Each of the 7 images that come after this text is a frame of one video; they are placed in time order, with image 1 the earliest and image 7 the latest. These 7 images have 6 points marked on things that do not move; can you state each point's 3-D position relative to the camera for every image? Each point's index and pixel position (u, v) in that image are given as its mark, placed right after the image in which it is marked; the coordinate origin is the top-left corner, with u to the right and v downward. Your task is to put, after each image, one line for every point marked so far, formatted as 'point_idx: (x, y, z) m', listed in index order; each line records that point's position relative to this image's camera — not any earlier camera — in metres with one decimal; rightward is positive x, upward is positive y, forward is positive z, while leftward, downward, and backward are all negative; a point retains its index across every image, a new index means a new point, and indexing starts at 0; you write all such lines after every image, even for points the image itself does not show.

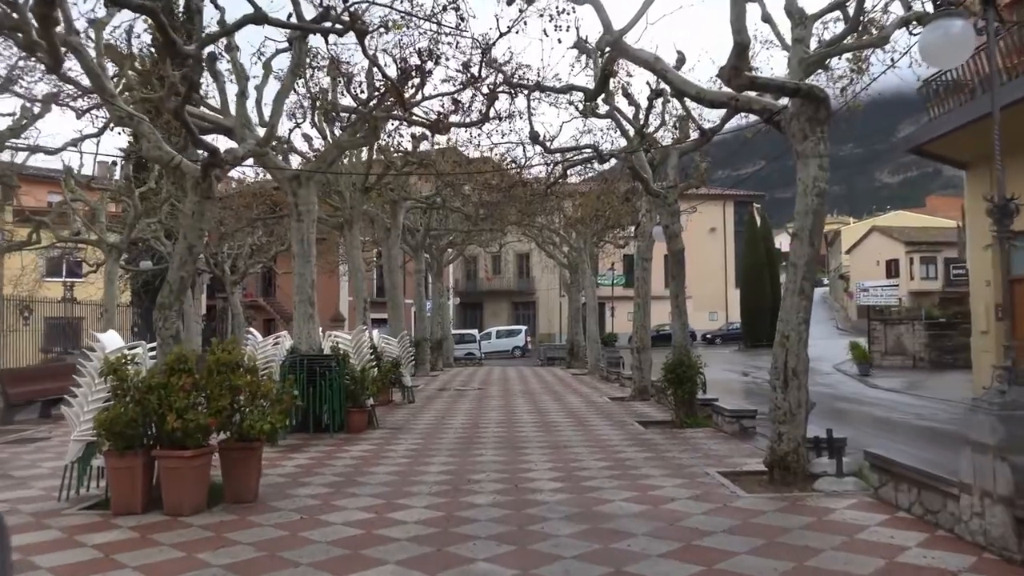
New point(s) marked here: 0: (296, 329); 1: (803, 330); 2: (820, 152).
0: (-3.3, -0.6, +13.5) m
1: (+2.7, -0.4, +8.3) m
2: (+2.9, +1.3, +8.3) m
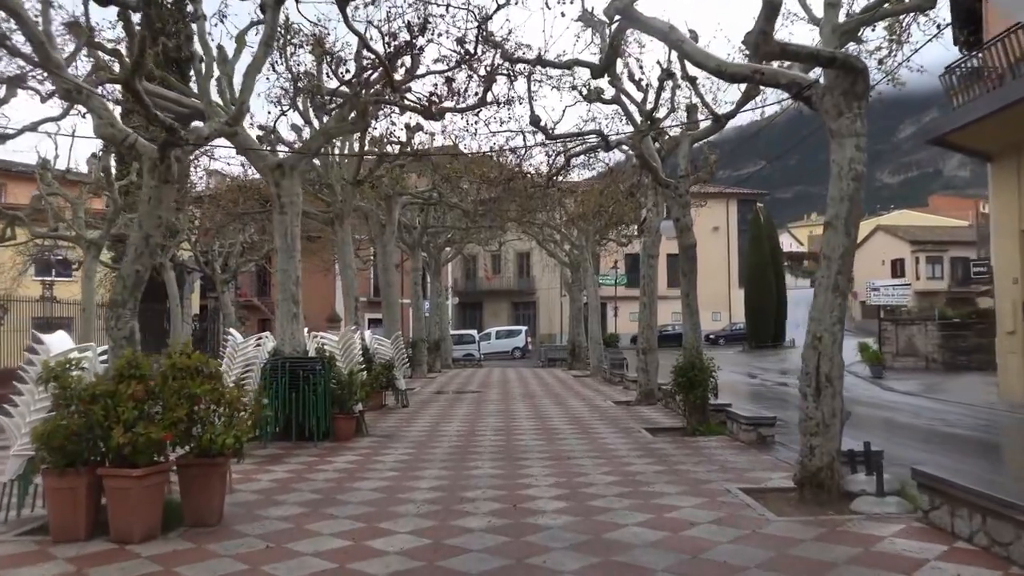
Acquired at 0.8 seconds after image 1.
0: (-3.3, -0.6, +12.6) m
1: (+2.7, -0.4, +7.3) m
2: (+2.9, +1.3, +7.4) m
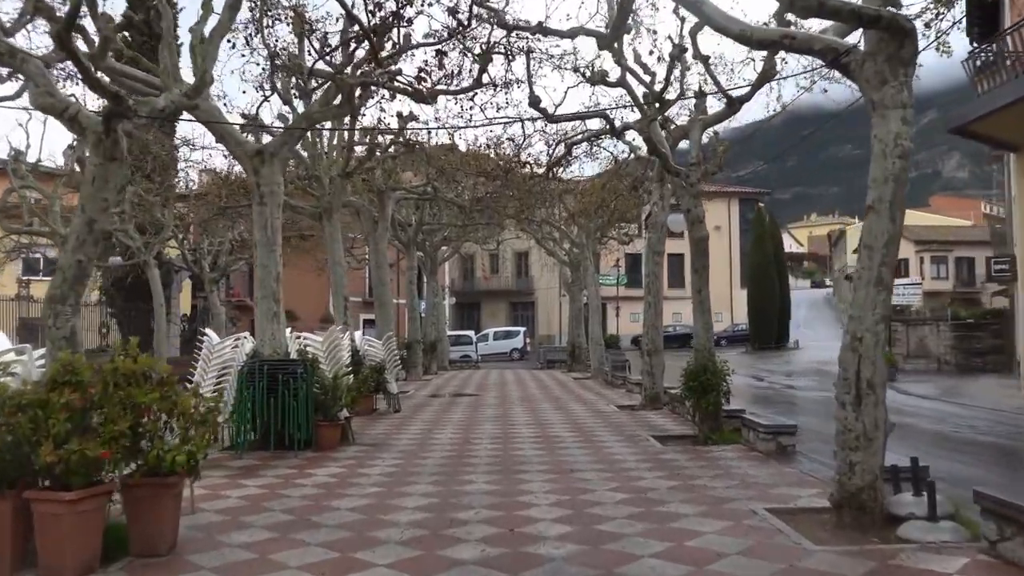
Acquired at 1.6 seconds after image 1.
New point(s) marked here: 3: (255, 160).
0: (-3.4, -0.6, +11.7) m
1: (+2.7, -0.3, +6.4) m
2: (+2.9, +1.4, +6.4) m
3: (-3.4, +1.7, +11.7) m
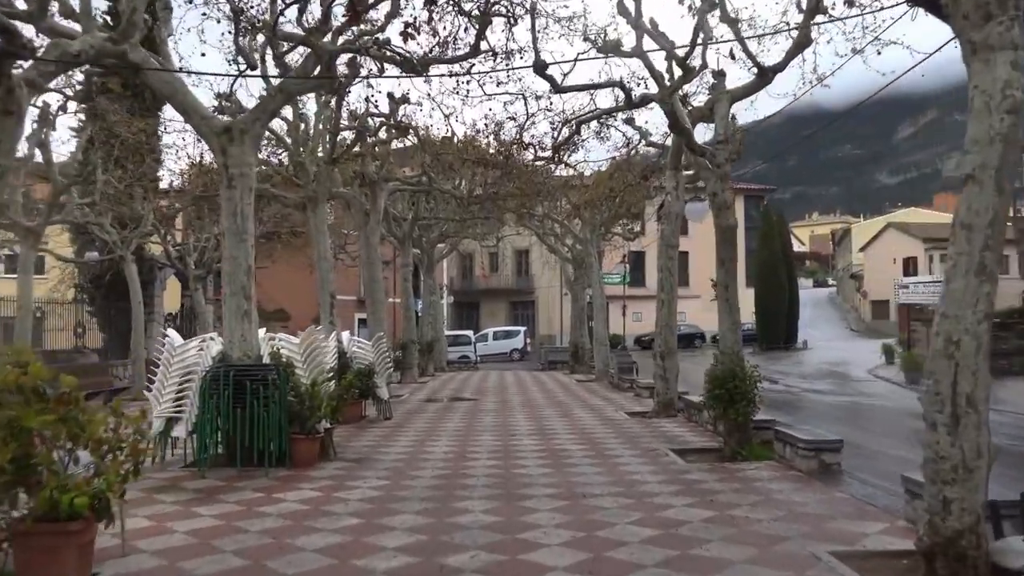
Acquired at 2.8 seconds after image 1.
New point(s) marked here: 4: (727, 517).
0: (-3.3, -0.5, +10.3) m
1: (+2.7, -0.3, +5.1) m
2: (+2.9, +1.4, +5.1) m
3: (-3.4, +1.8, +10.4) m
4: (+1.7, -1.8, +7.0) m
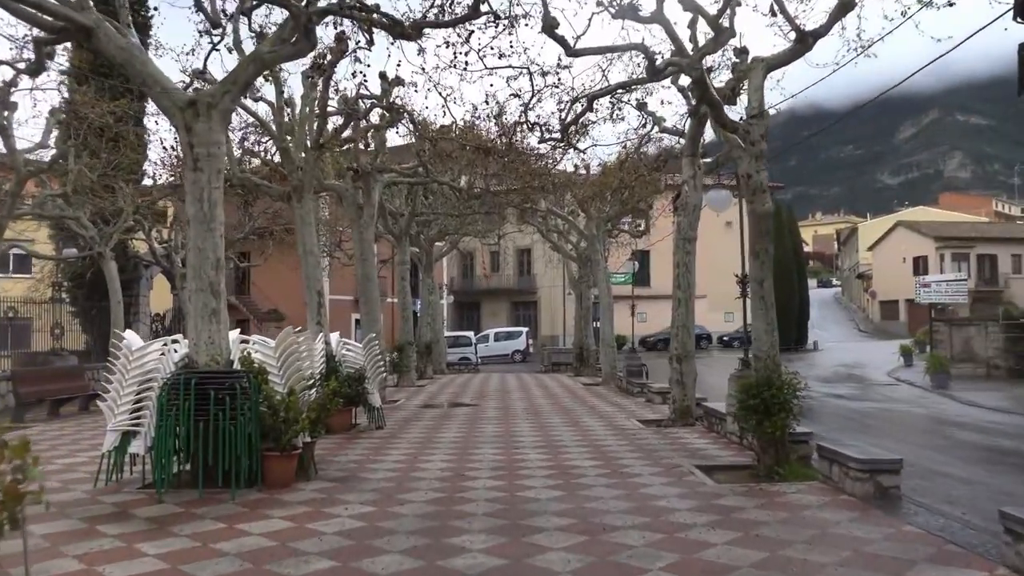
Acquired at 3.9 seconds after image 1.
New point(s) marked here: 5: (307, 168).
0: (-3.3, -0.4, +9.0) m
1: (+2.8, -0.2, +3.8) m
2: (+2.9, +1.5, +3.8) m
3: (-3.4, +1.8, +9.1) m
4: (+1.7, -1.8, +5.7) m
5: (-3.4, +2.0, +14.4) m
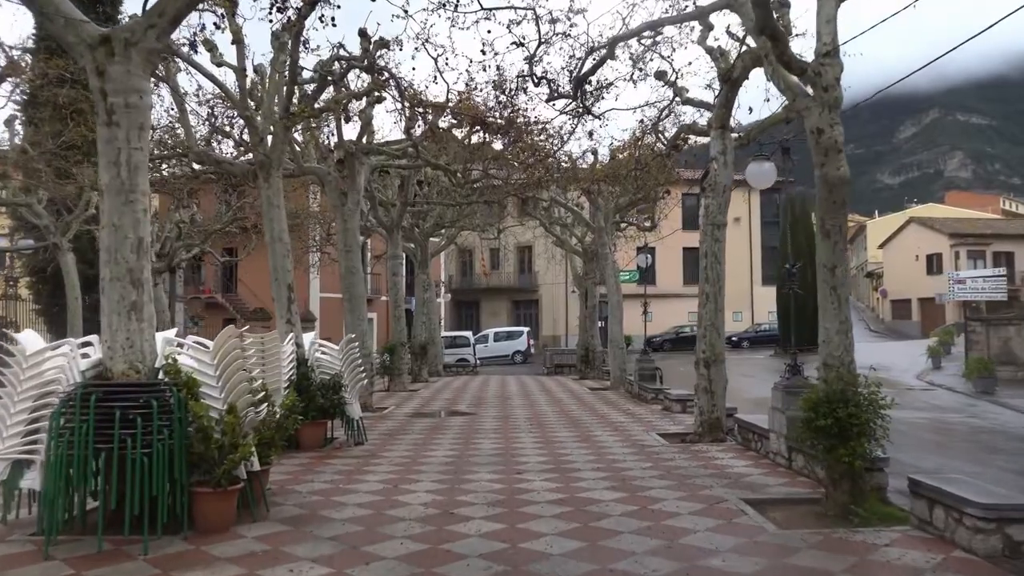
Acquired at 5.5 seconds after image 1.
0: (-3.3, -0.3, +7.1) m
1: (+2.8, -0.1, +1.8) m
2: (+2.9, +1.6, +1.8) m
3: (-3.3, +1.9, +7.1) m
4: (+1.8, -1.7, +3.8) m
5: (-3.4, +2.1, +12.4) m
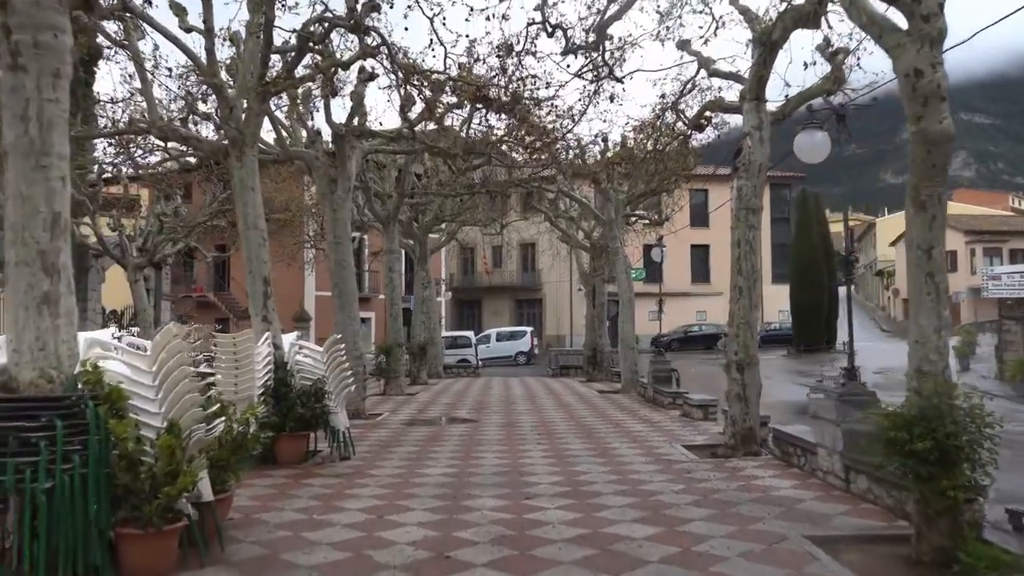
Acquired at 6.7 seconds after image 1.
0: (-3.2, -0.3, +5.6) m
1: (+2.8, 0.0, +0.3) m
2: (+3.0, +1.7, +0.4) m
3: (-3.3, +2.0, +5.7) m
4: (+1.8, -1.6, +2.3) m
5: (-3.3, +2.2, +10.9) m
